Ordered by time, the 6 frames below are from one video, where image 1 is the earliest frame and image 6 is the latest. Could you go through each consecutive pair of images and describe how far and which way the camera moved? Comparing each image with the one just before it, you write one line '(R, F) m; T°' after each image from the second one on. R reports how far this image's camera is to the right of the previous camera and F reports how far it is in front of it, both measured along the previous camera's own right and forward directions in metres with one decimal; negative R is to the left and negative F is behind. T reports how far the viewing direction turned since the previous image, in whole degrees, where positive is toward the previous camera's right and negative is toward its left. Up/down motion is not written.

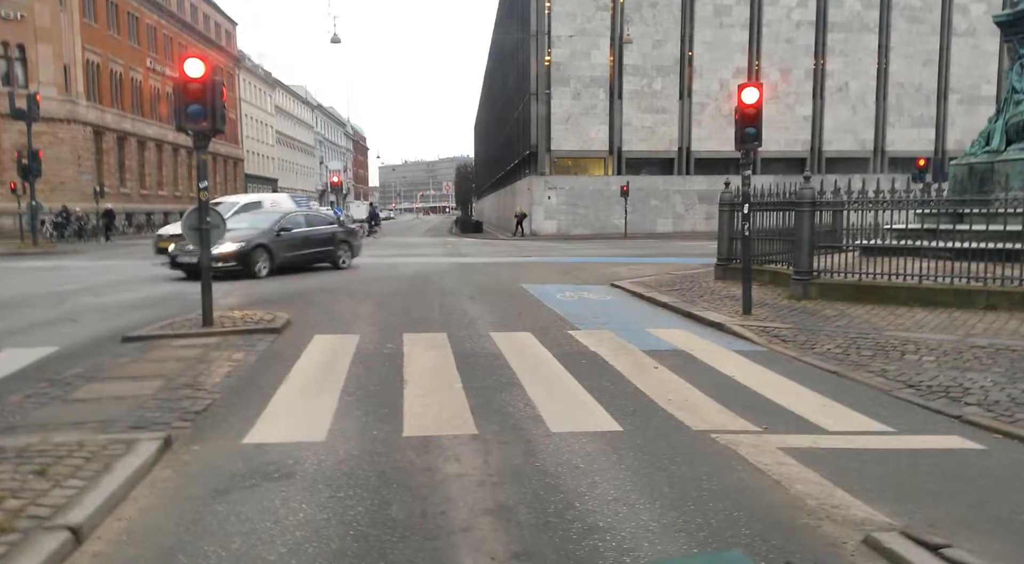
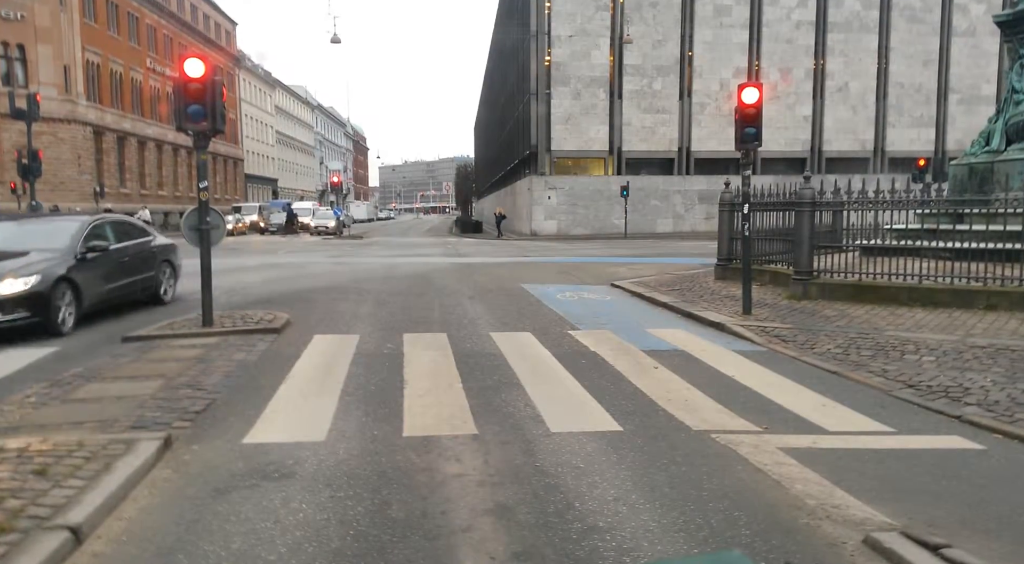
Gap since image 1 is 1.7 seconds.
(0.0, 0.0) m; 0°
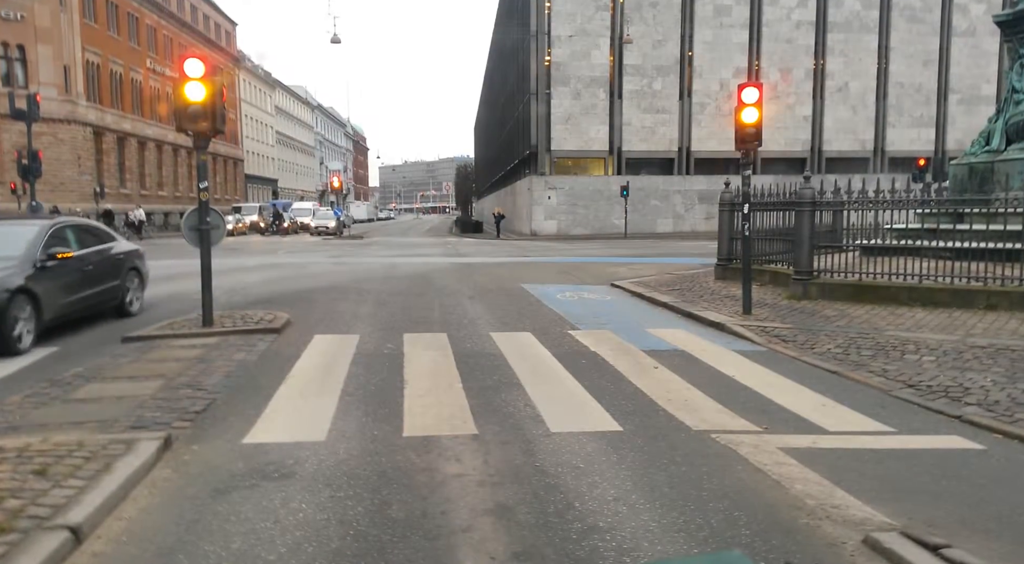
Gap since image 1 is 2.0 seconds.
(0.0, 0.0) m; 0°
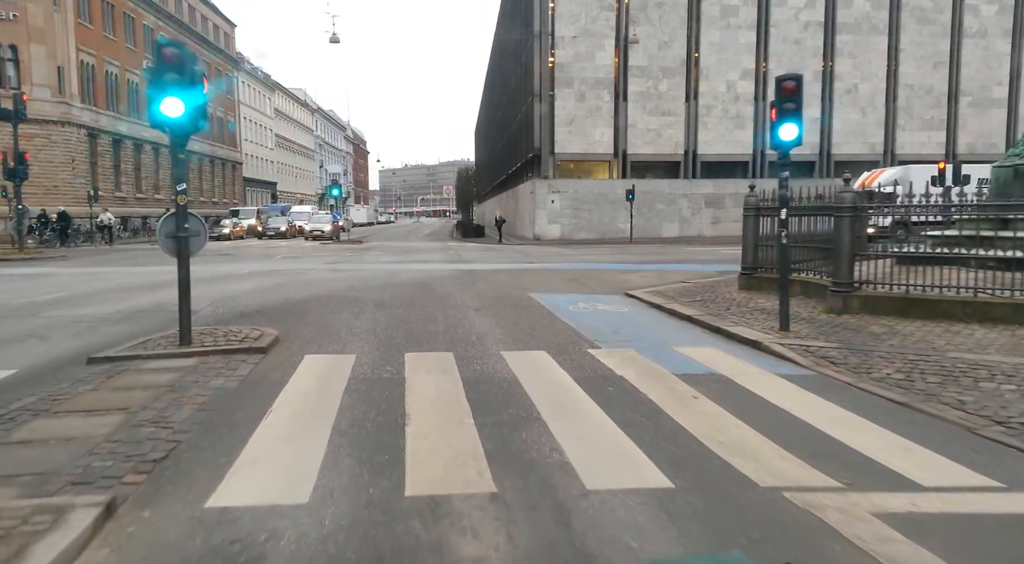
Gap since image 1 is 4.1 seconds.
(-0.2, +1.0) m; 0°
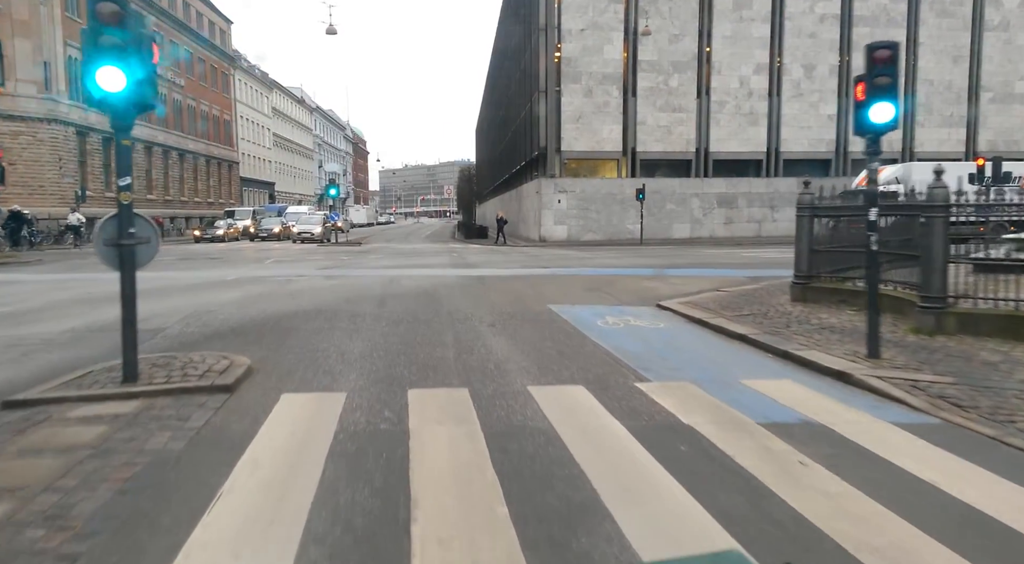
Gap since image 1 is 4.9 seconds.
(-0.3, +1.7) m; 0°
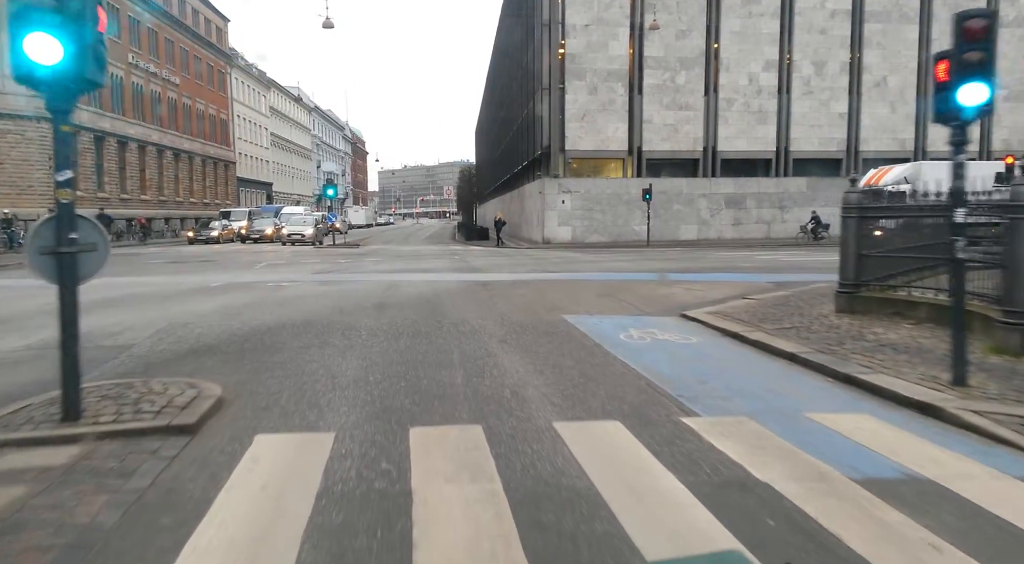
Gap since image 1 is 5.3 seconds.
(-0.2, +1.2) m; 0°
